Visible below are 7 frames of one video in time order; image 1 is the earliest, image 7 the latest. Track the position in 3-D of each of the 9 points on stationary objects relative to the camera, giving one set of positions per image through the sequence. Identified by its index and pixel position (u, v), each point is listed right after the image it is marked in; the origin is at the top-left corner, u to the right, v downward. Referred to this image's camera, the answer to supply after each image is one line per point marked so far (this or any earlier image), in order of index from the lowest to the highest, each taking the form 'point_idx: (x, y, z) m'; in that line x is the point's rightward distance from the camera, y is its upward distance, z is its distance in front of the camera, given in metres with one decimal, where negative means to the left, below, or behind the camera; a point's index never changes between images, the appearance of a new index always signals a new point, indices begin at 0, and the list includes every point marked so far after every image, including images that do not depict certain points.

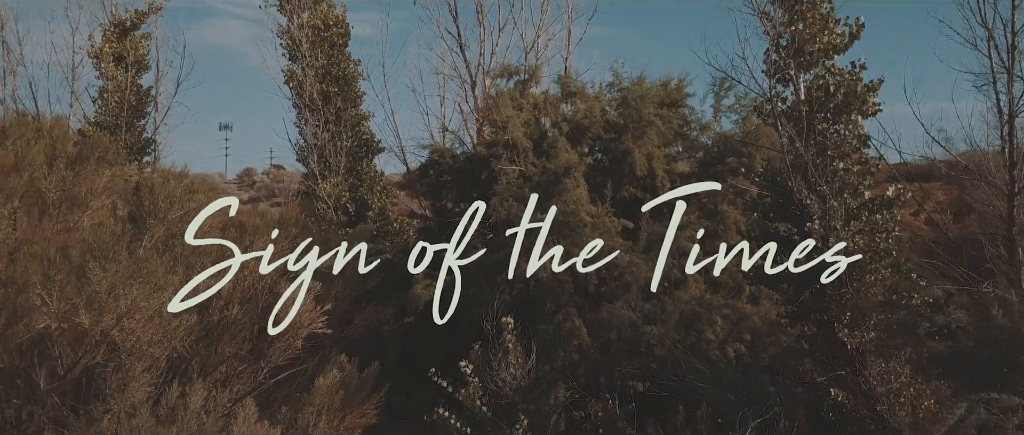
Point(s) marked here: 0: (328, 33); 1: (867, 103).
0: (-4.2, +4.0, +18.6) m
1: (+4.6, +1.5, +11.0) m
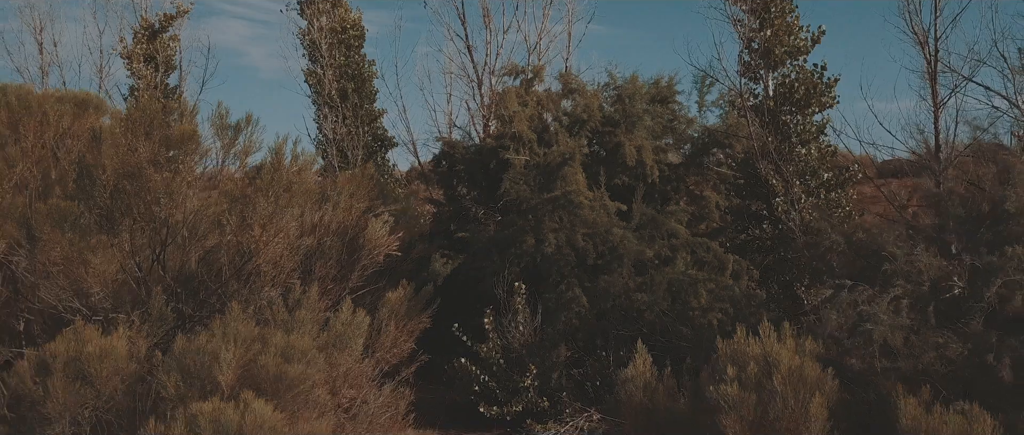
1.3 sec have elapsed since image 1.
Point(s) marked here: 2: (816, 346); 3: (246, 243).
0: (-4.1, +4.4, +20.4) m
1: (+4.7, +1.9, +12.8) m
2: (+1.9, -0.9, +5.1) m
3: (-1.8, -0.2, +5.8) m
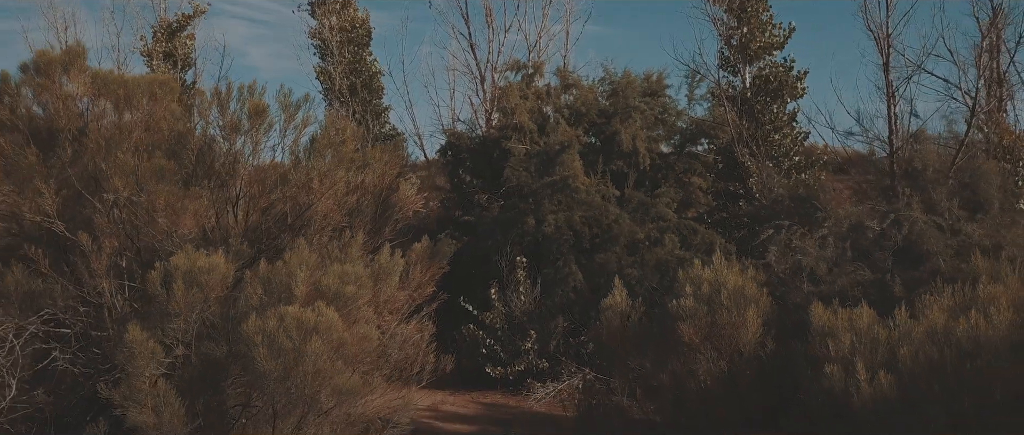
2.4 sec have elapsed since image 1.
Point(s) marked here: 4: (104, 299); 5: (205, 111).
0: (-4.0, +4.7, +21.7) m
1: (+4.7, +2.2, +14.2) m
2: (+2.0, -0.5, +6.5) m
3: (-1.7, +0.2, +7.2) m
4: (-3.1, -0.6, +6.4) m
5: (-2.5, +0.9, +6.9) m
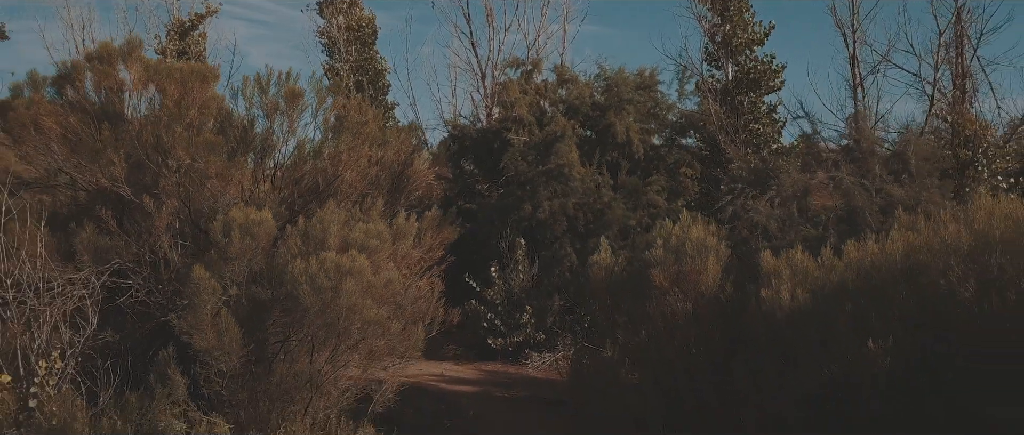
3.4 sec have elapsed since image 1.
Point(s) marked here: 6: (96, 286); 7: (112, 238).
0: (-4.0, +5.0, +22.9) m
1: (+4.7, +2.5, +15.4) m
2: (+1.9, -0.2, +7.6) m
3: (-1.7, +0.5, +8.3) m
4: (-3.1, -0.3, +7.5) m
5: (-2.5, +1.2, +8.1) m
6: (-3.5, -0.6, +7.2) m
7: (-3.6, -0.2, +7.6) m
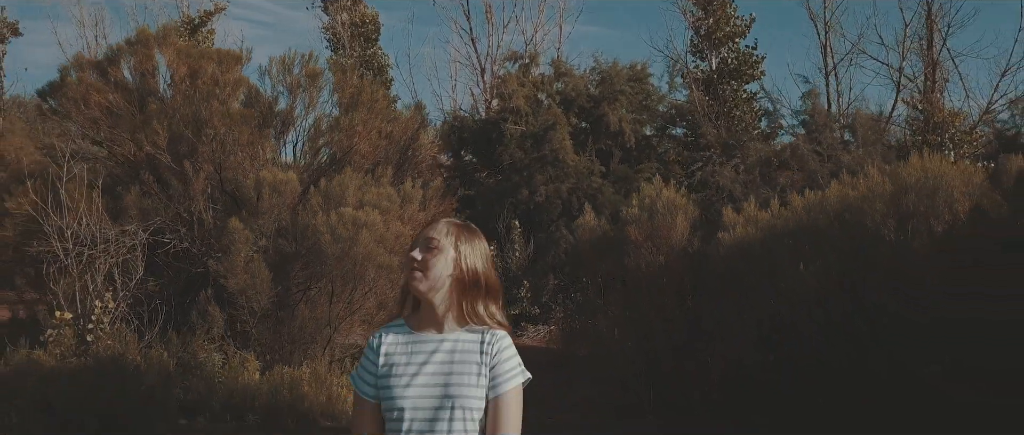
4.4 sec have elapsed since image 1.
0: (-4.1, +5.3, +23.9) m
1: (+4.7, +2.9, +16.4) m
2: (+1.9, +0.1, +8.7) m
3: (-1.8, +0.8, +9.3) m
4: (-3.1, +0.1, +8.5) m
5: (-2.5, +1.5, +9.1) m
6: (-3.6, -0.2, +8.3) m
7: (-3.6, +0.2, +8.7) m
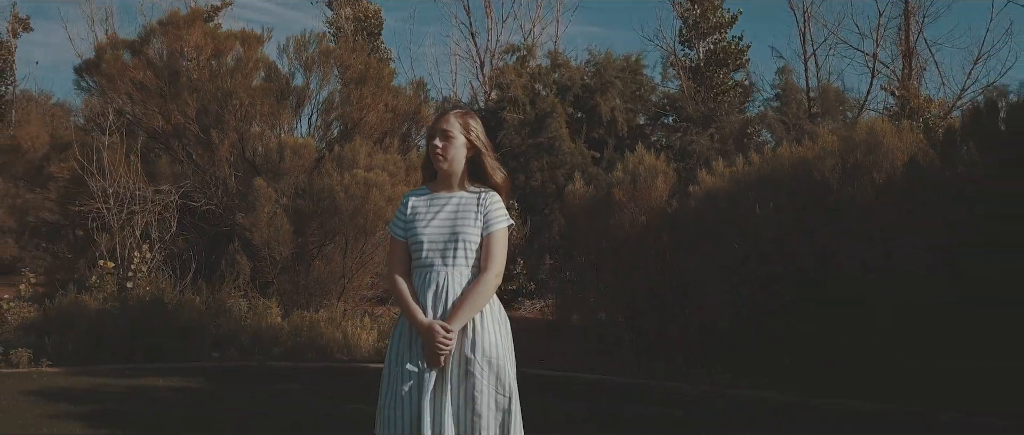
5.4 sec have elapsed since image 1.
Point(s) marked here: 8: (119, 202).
0: (-4.2, +5.7, +24.8) m
1: (+4.6, +3.2, +17.3) m
2: (+1.8, +0.5, +9.5) m
3: (-1.8, +1.2, +10.2) m
4: (-3.2, +0.5, +9.4) m
5: (-2.6, +1.9, +10.0) m
6: (-3.6, +0.2, +9.1) m
7: (-3.7, +0.6, +9.5) m
8: (-4.1, +0.1, +8.8) m
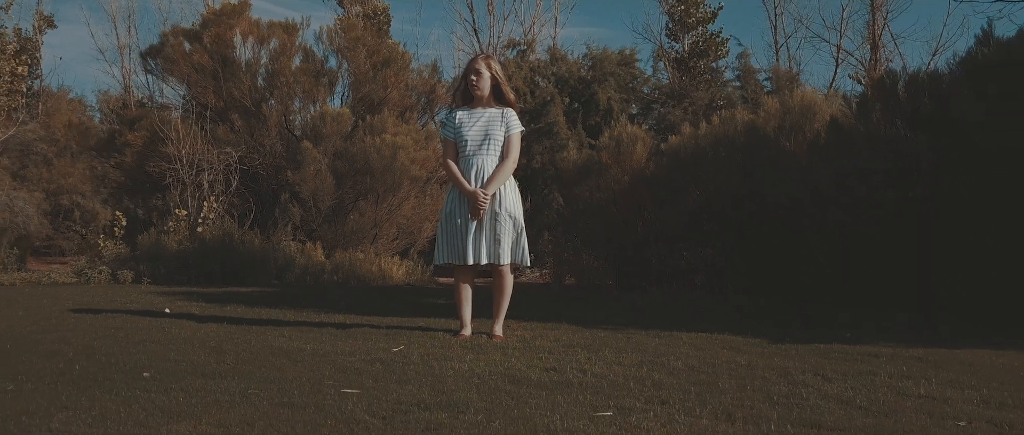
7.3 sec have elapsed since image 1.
0: (-4.1, +6.2, +26.5) m
1: (+4.7, +3.8, +19.0) m
2: (+1.9, +1.1, +11.3) m
3: (-1.8, +1.7, +11.9) m
4: (-3.1, +1.0, +11.2) m
5: (-2.5, +2.5, +11.7) m
6: (-3.6, +0.7, +10.9) m
7: (-3.6, +1.1, +11.3) m
8: (-4.0, +0.7, +10.6) m
